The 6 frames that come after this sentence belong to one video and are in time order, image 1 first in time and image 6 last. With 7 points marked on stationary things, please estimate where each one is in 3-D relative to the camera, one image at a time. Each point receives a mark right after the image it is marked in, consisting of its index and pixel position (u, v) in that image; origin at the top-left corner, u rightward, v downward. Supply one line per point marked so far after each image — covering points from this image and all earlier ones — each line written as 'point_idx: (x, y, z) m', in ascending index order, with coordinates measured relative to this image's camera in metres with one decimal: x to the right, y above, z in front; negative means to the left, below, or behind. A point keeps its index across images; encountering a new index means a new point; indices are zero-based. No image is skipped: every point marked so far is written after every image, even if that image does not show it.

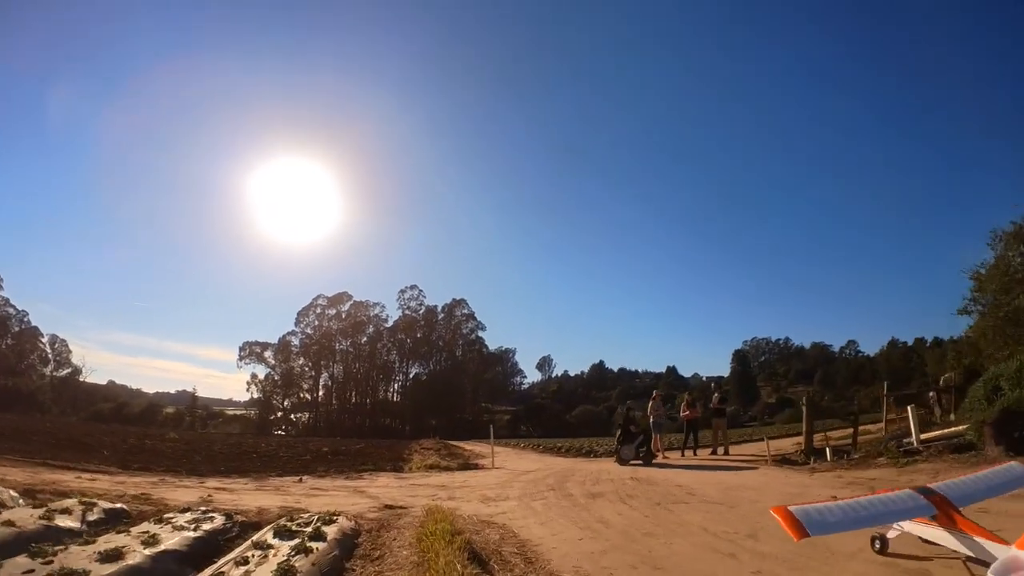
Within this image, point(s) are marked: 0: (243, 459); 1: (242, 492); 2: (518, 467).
0: (-7.7, -5.0, +17.9) m
1: (-4.5, -3.4, +10.3) m
2: (+0.2, -5.2, +18.4) m
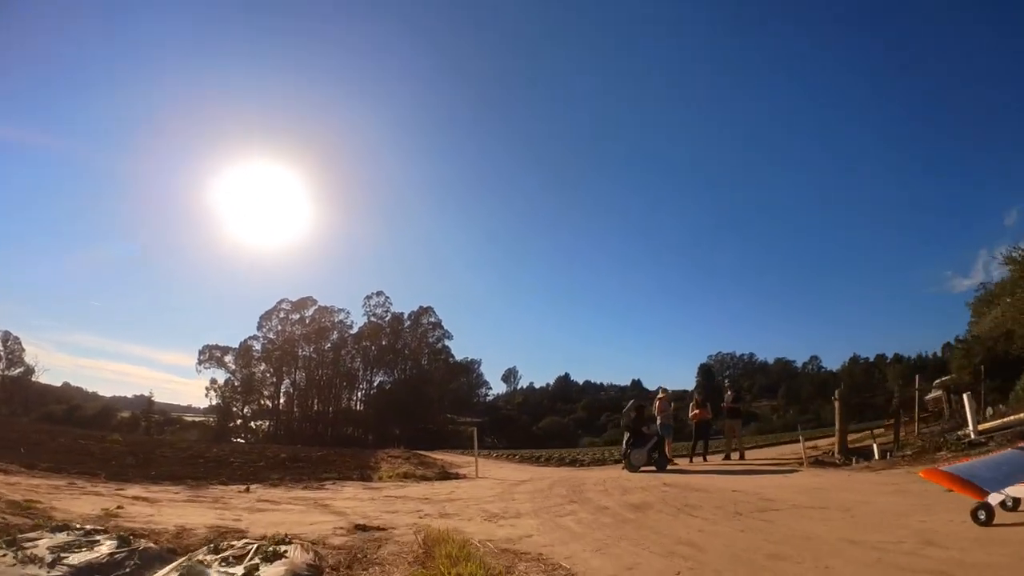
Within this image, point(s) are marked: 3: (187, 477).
0: (-8.1, -4.4, +15.3) m
1: (-4.4, -2.8, +8.0) m
2: (-0.2, -4.9, +16.3) m
3: (-6.5, -3.8, +12.4) m
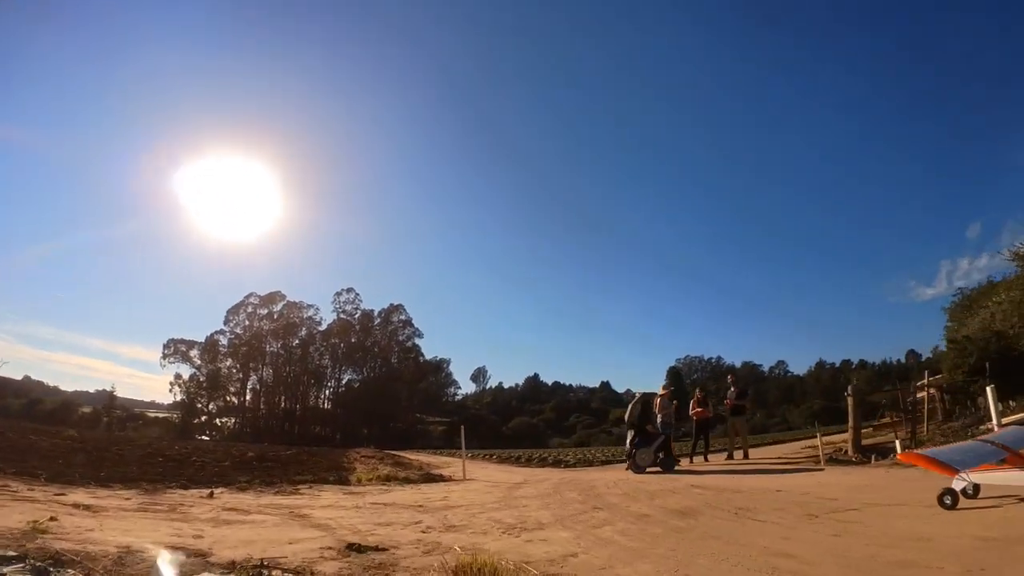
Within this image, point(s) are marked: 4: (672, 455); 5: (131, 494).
0: (-8.3, -4.0, +13.8) m
1: (-4.3, -2.5, +6.7) m
2: (-0.5, -4.6, +15.1) m
3: (-6.5, -3.4, +11.0) m
4: (+3.4, -3.6, +13.2) m
5: (-5.3, -2.9, +8.8) m
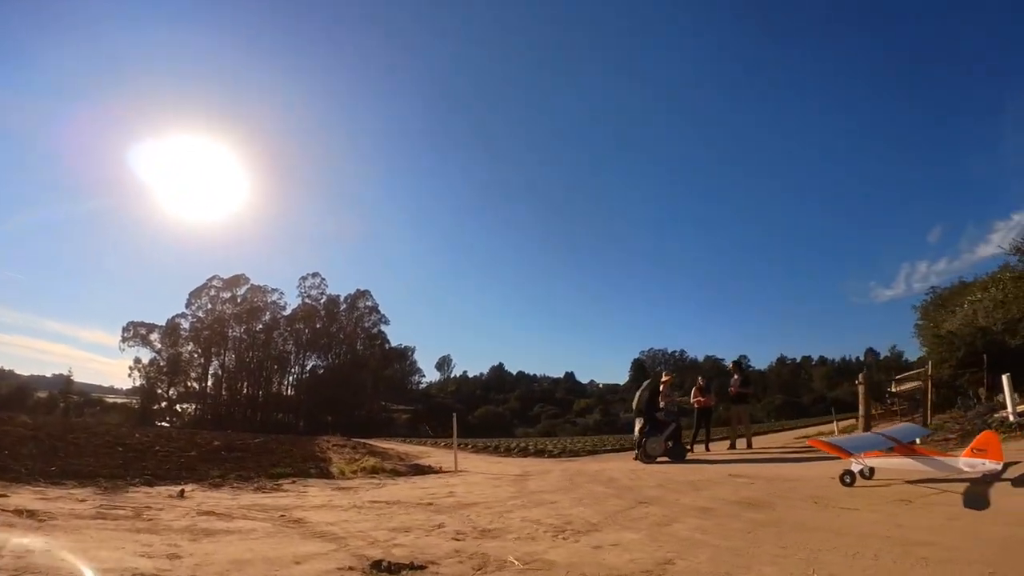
0: (-8.3, -3.4, +12.4) m
1: (-3.9, -2.1, +5.4) m
2: (-0.6, -4.2, +14.1) m
3: (-6.4, -2.9, +9.7) m
4: (+3.4, -3.3, +12.3) m
5: (-5.0, -2.5, +7.5) m
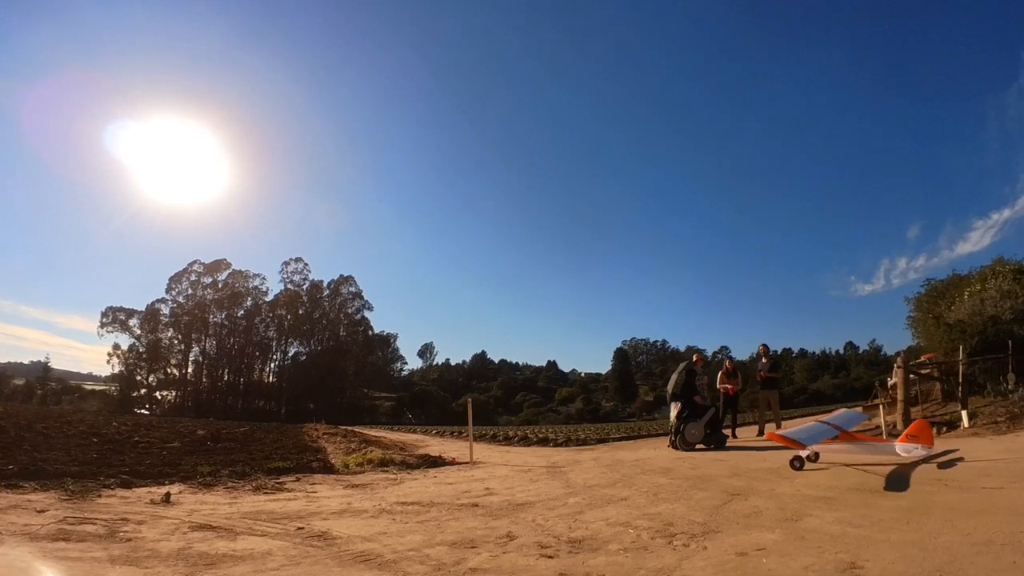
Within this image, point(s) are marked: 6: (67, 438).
0: (-7.8, -2.9, +10.9) m
1: (-3.2, -1.7, +4.0) m
2: (-0.2, -3.7, +12.8) m
3: (-5.8, -2.4, +8.2) m
4: (+3.9, -2.8, +11.1) m
5: (-4.4, -2.1, +6.0) m
6: (-10.5, -3.5, +14.4) m
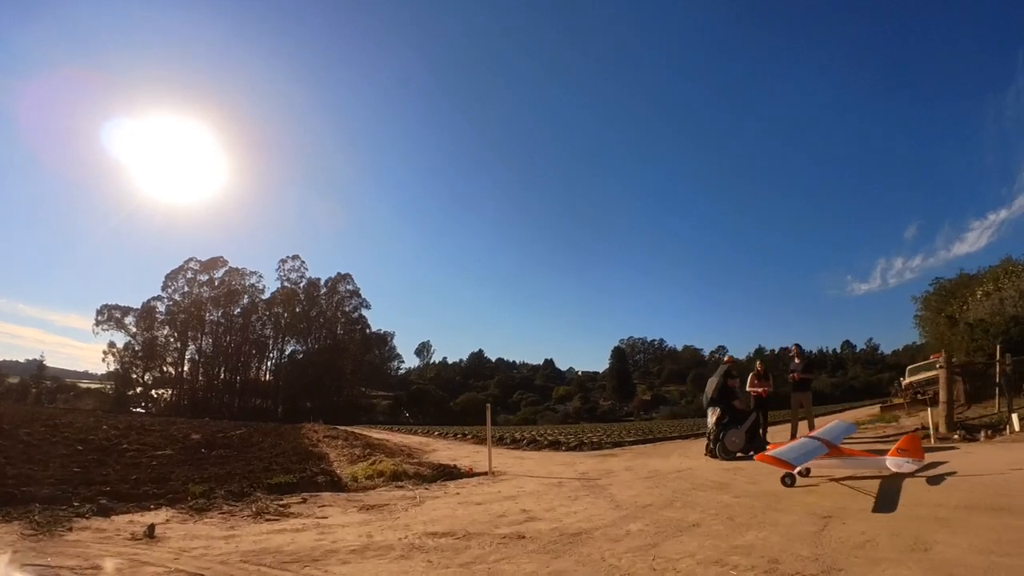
0: (-7.4, -2.8, +9.8) m
1: (-2.7, -1.6, +2.9) m
2: (+0.3, -3.6, +11.7) m
3: (-5.4, -2.3, +7.1) m
4: (+4.4, -2.8, +10.1) m
5: (-3.9, -2.0, +4.9) m
6: (-10.1, -3.4, +13.3) m
